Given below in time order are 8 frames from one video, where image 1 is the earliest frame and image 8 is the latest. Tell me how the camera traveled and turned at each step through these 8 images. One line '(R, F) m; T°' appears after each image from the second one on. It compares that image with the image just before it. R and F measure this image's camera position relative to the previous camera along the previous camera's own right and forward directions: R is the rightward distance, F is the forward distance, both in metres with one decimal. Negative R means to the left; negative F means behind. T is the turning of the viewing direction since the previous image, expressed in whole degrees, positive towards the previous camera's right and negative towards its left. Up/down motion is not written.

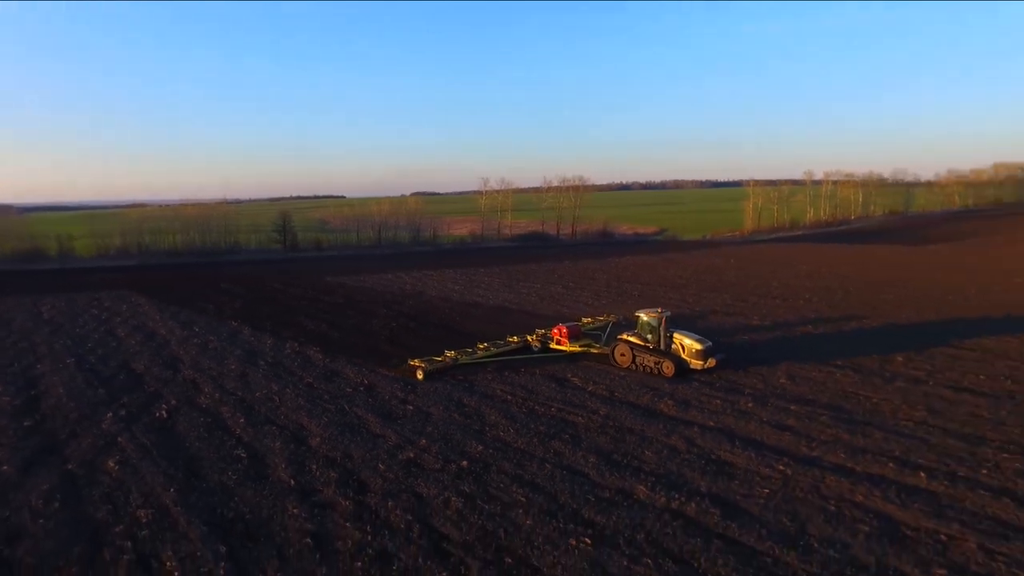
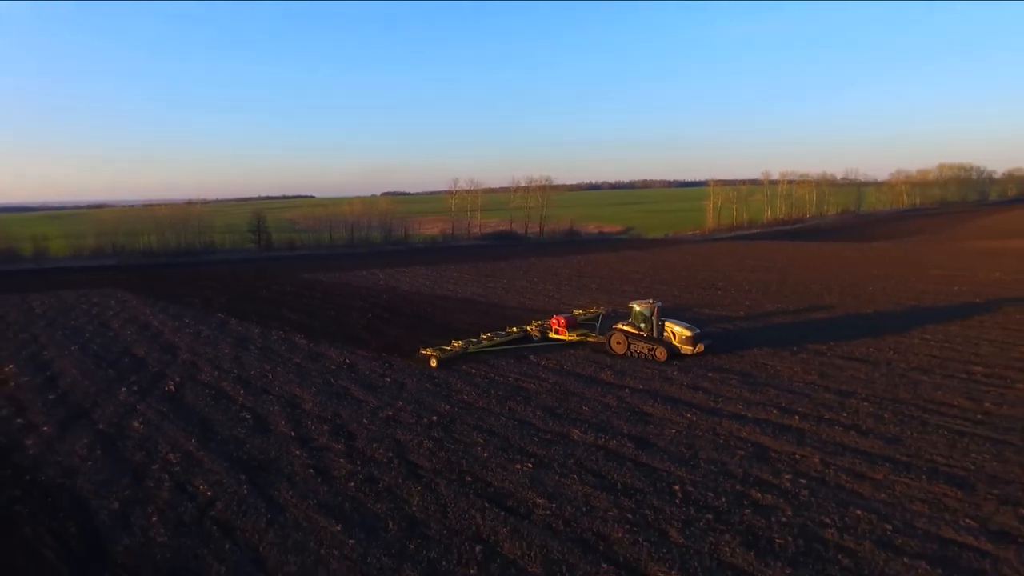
(+0.2, -2.2) m; +3°
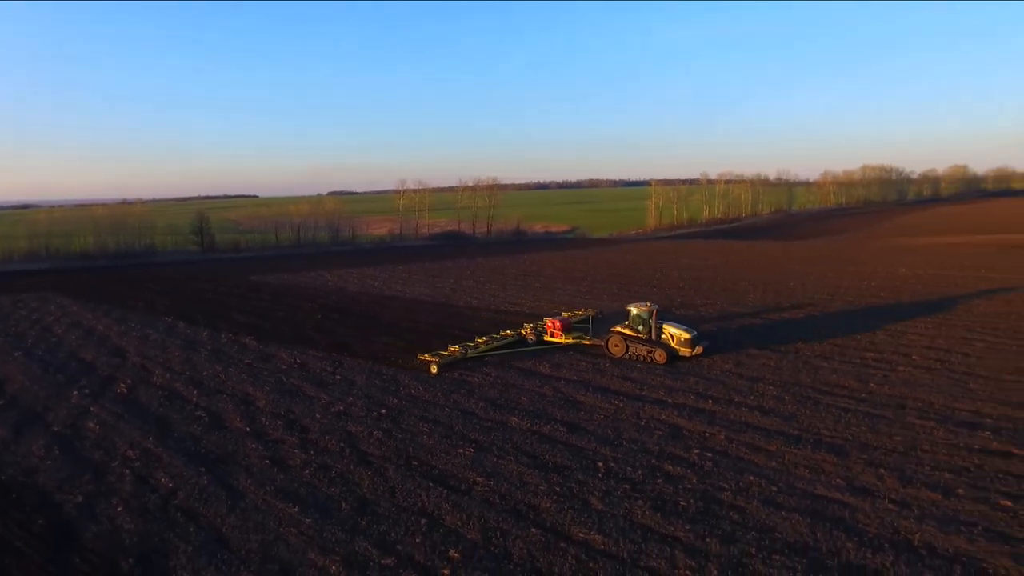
(+0.1, -1.0) m; +5°
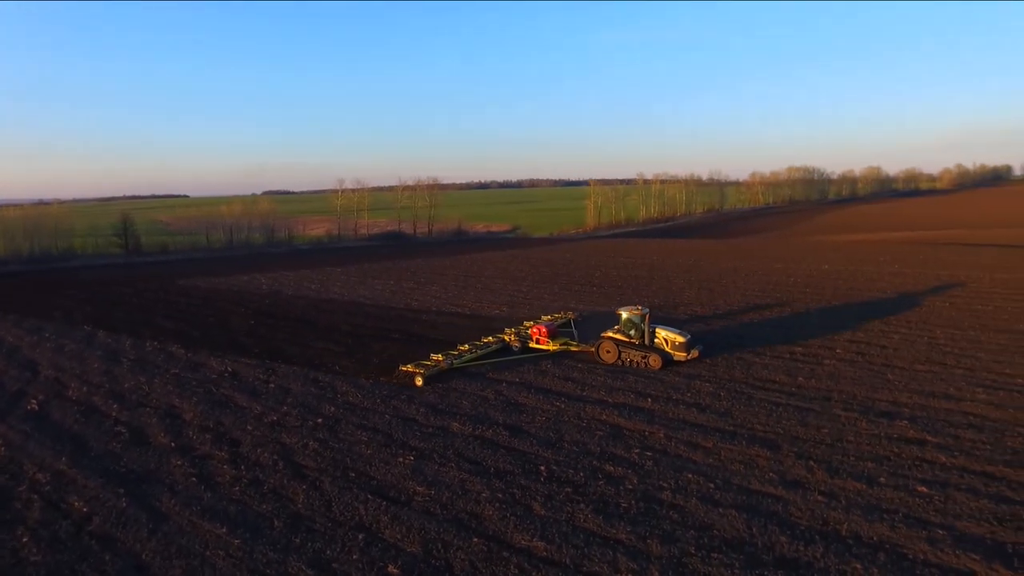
(+0.1, +0.1) m; +5°
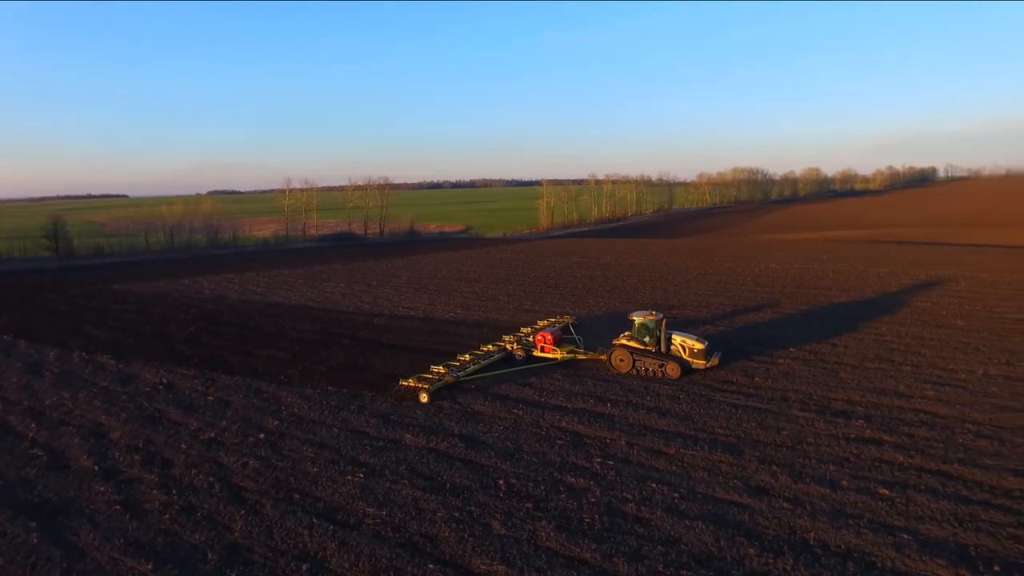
(0.0, +0.5) m; +4°
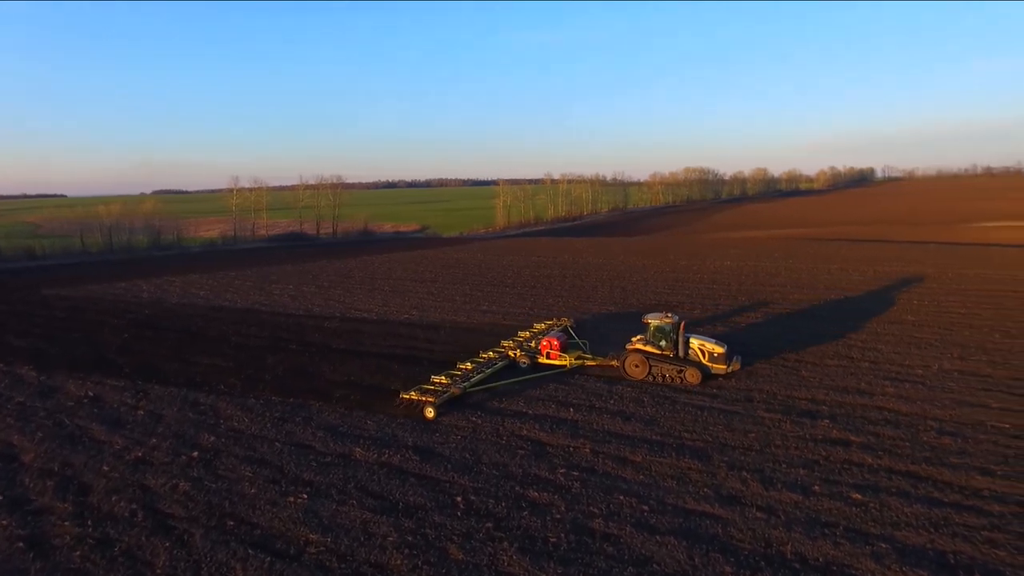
(0.0, +0.7) m; +4°
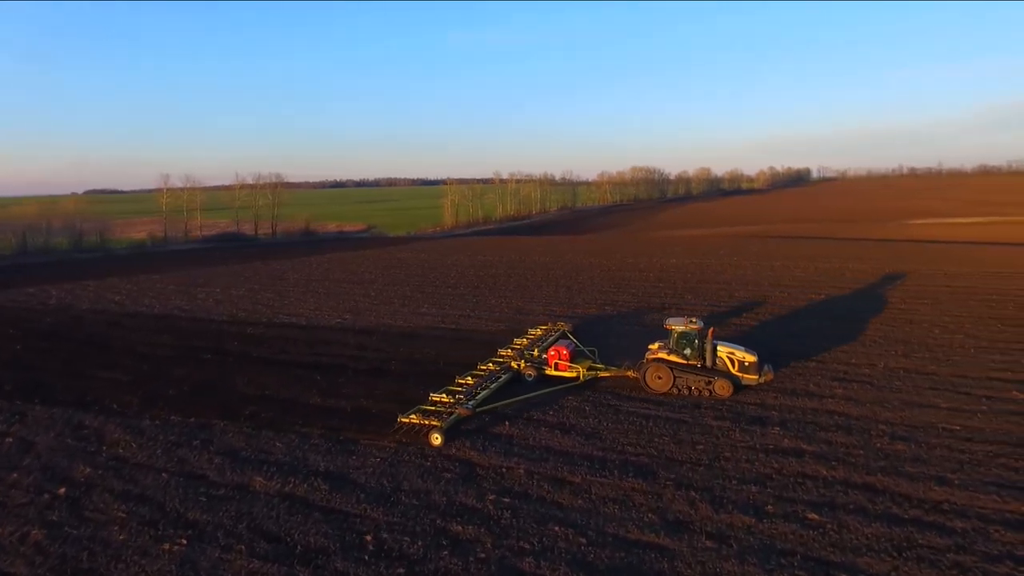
(+0.4, +1.1) m; +5°
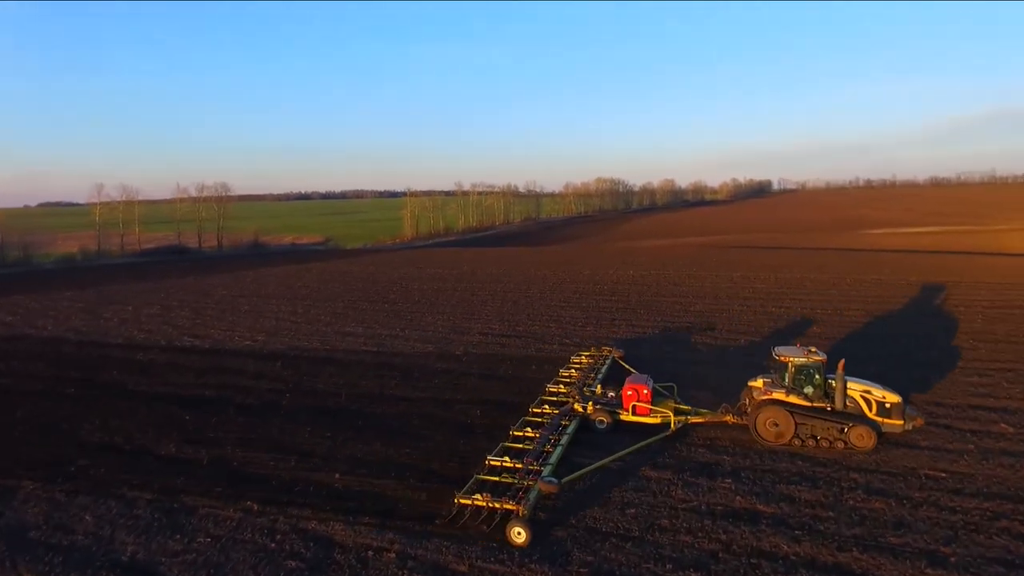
(+1.2, +2.2) m; +3°
